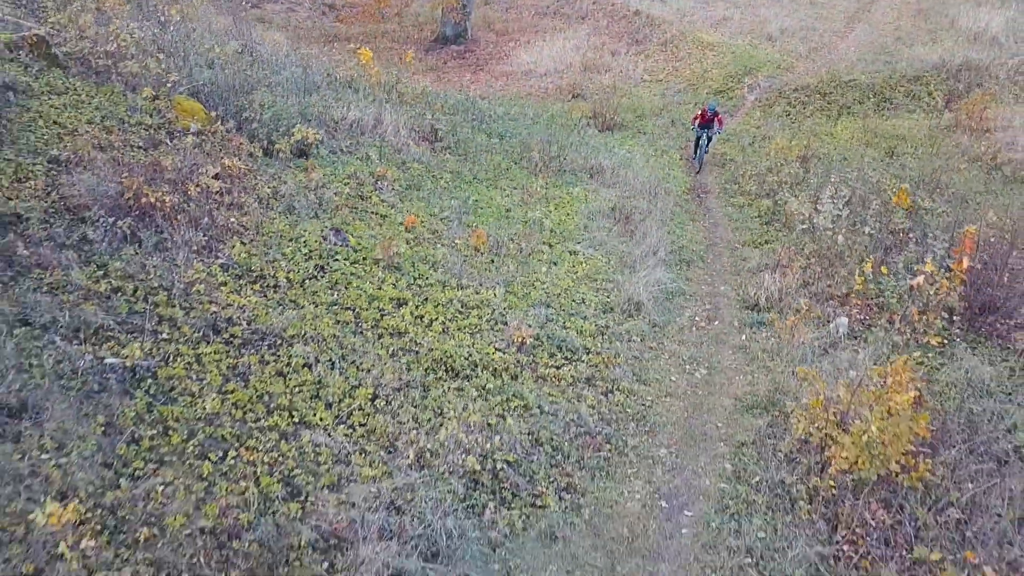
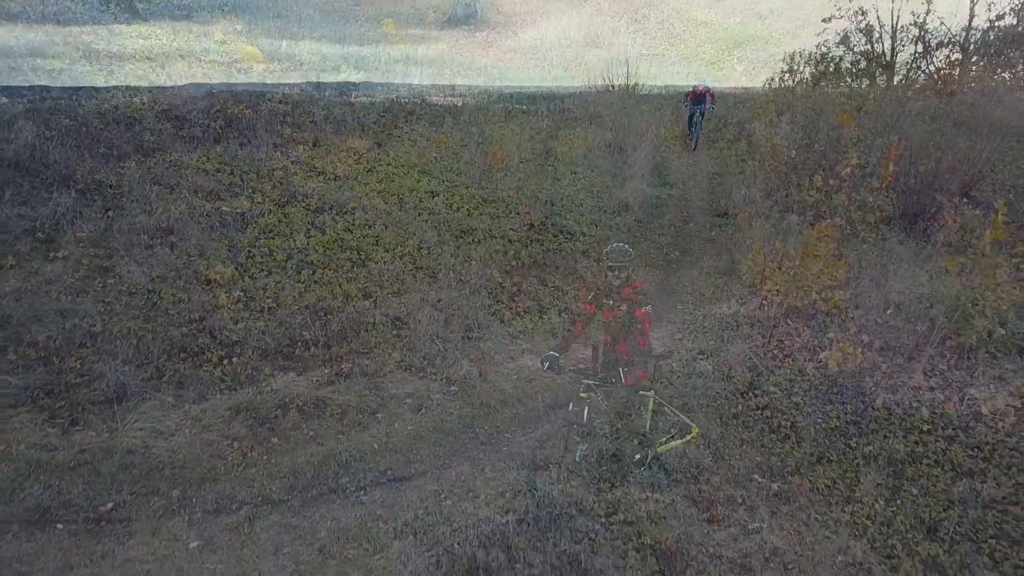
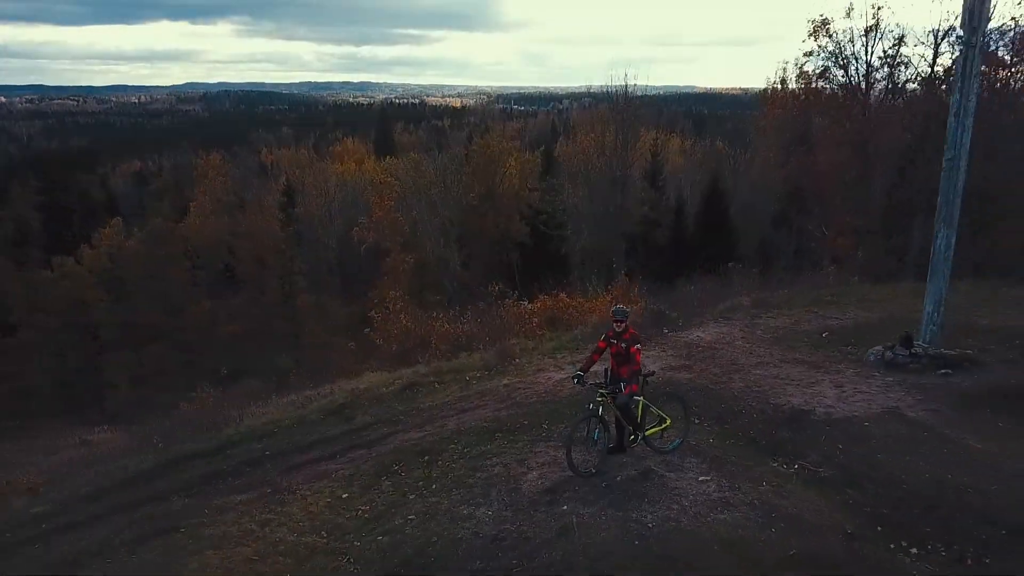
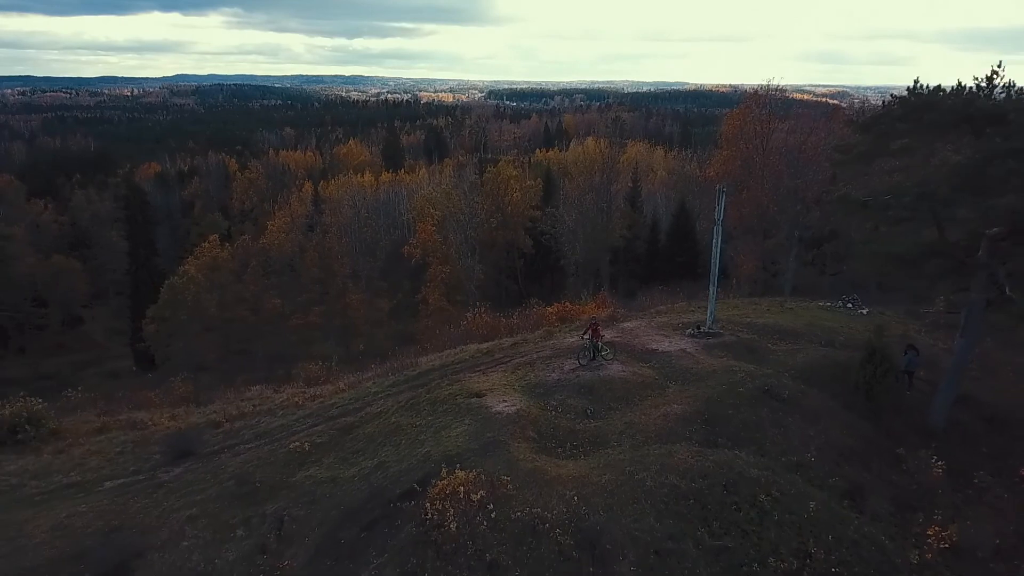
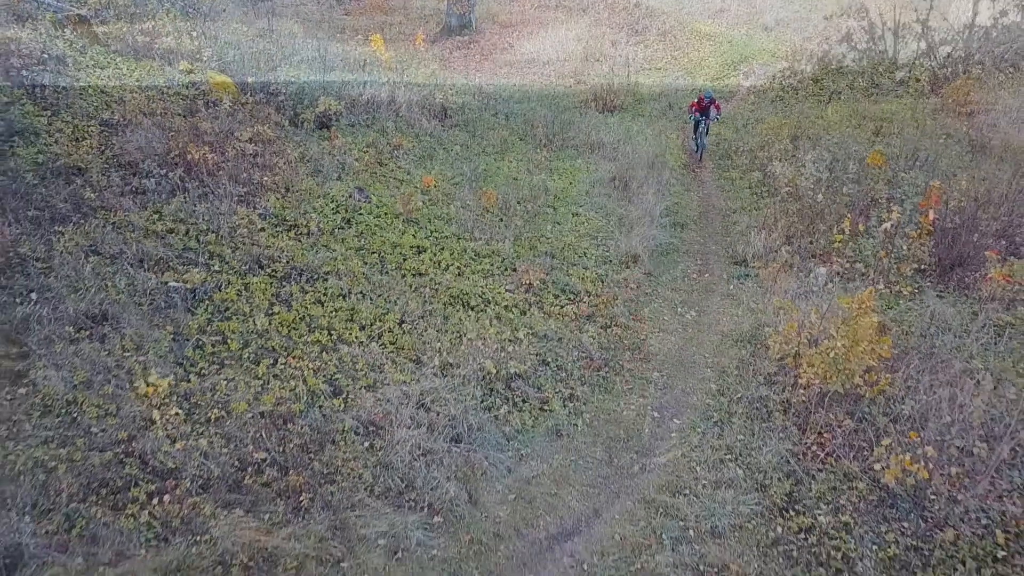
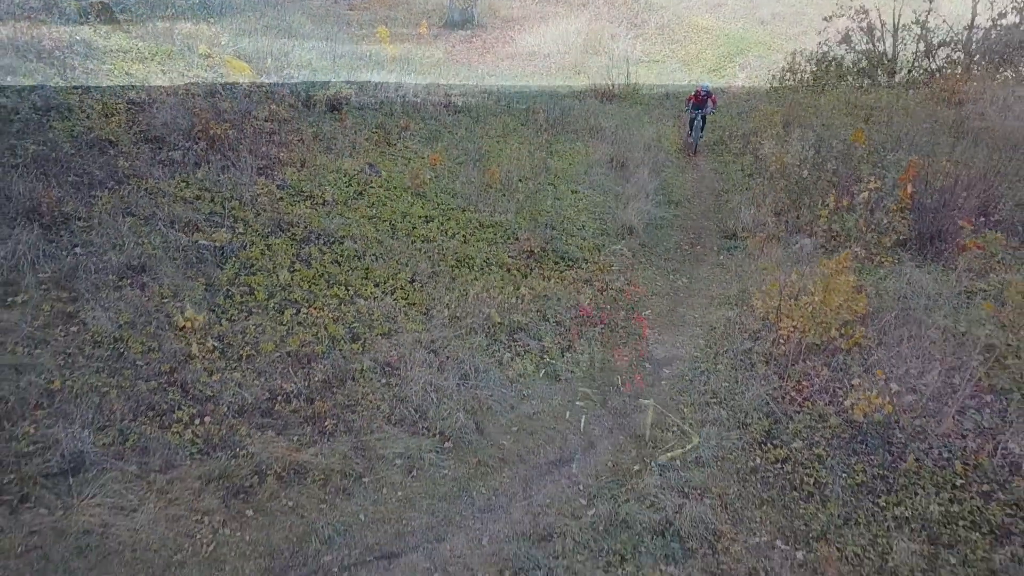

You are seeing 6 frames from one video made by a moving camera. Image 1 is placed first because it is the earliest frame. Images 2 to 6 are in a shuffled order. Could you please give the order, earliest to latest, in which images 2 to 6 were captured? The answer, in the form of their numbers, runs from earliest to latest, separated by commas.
5, 6, 2, 3, 4
